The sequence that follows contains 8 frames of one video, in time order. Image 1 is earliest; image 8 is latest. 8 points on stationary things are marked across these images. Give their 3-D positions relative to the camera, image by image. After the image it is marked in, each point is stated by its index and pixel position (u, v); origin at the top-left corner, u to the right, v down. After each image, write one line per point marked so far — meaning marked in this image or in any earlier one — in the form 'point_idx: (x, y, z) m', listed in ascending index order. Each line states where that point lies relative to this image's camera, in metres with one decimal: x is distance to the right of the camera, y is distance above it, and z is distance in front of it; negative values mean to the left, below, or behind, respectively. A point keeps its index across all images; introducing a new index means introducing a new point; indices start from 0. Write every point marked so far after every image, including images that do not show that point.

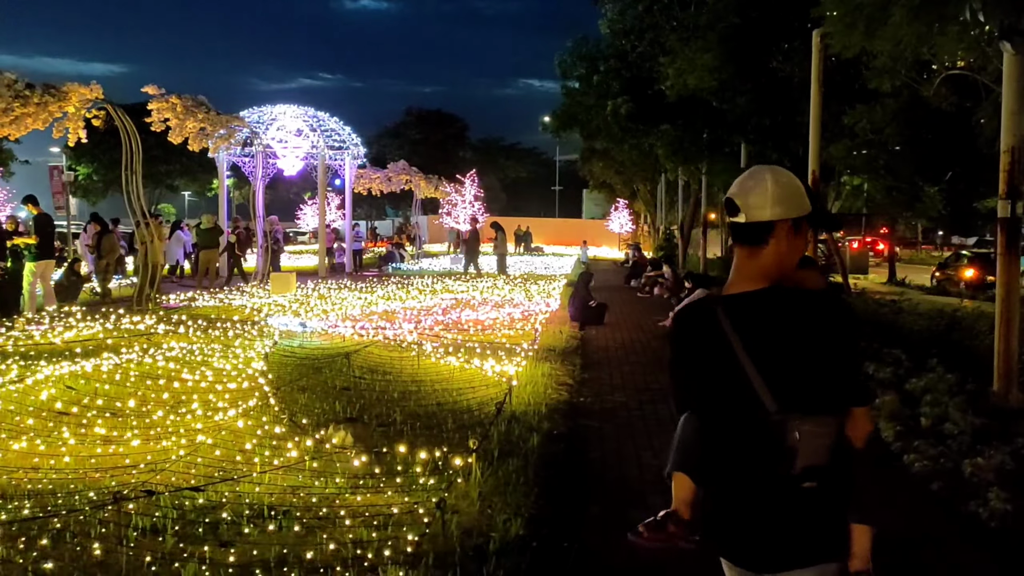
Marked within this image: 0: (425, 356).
0: (-0.9, -0.7, +9.7) m
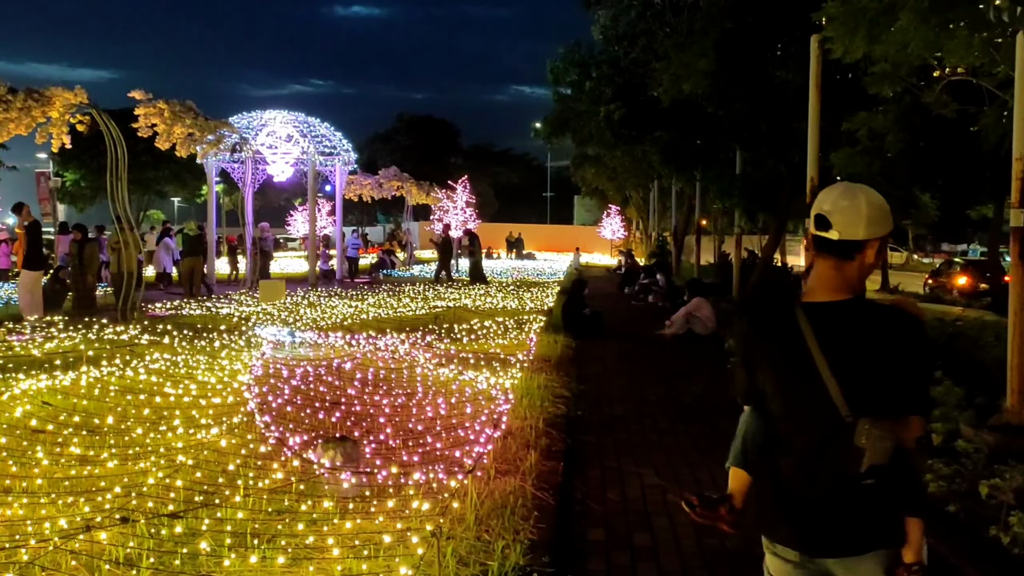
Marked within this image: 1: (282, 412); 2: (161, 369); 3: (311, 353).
0: (-1.0, -0.8, +9.4) m
1: (-1.7, -0.9, +6.8) m
2: (-3.3, -0.7, +8.5) m
3: (-2.2, -0.7, +10.0) m
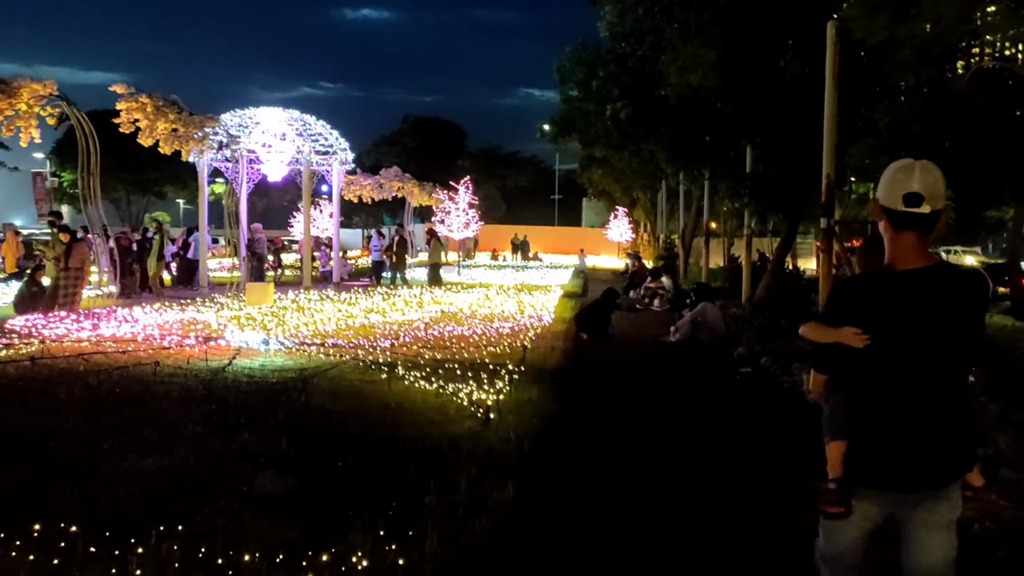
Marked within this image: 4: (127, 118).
0: (-1.1, -0.9, +8.6) m
1: (-1.9, -1.0, +6.0) m
2: (-3.4, -0.8, +7.7) m
3: (-2.3, -0.7, +9.2) m
4: (-6.5, +2.9, +15.8) m
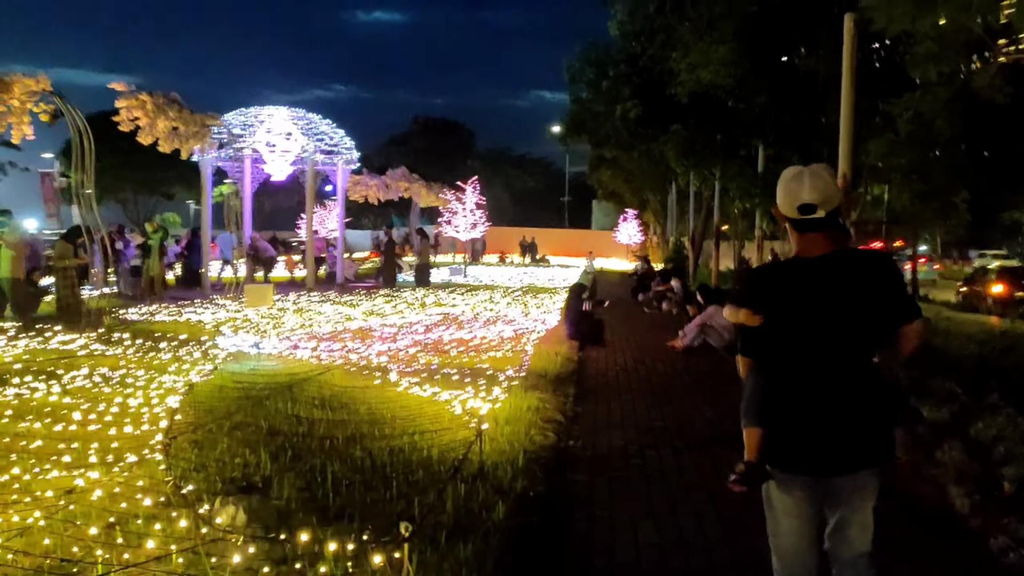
0: (-1.1, -0.9, +8.2) m
1: (-1.9, -1.0, +5.6) m
2: (-3.4, -0.8, +7.3) m
3: (-2.3, -0.8, +8.8) m
4: (-6.5, +2.9, +15.5) m
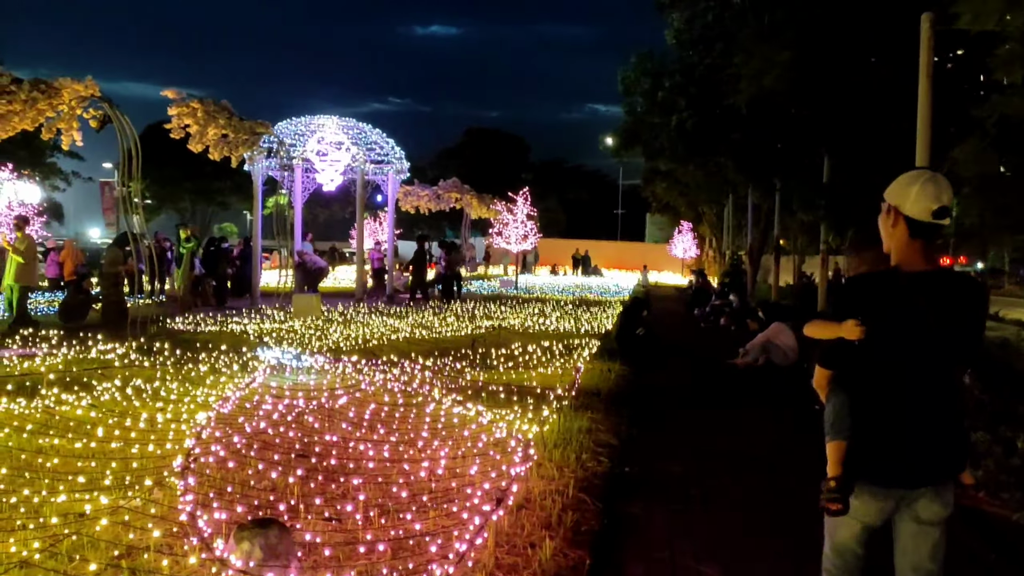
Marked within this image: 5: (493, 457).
0: (-0.7, -1.0, +7.8) m
1: (-1.6, -1.0, +5.2) m
2: (-3.0, -0.8, +7.0) m
3: (-1.8, -0.9, +8.5) m
4: (-5.6, +2.7, +15.4) m
5: (-0.1, -1.1, +6.1) m
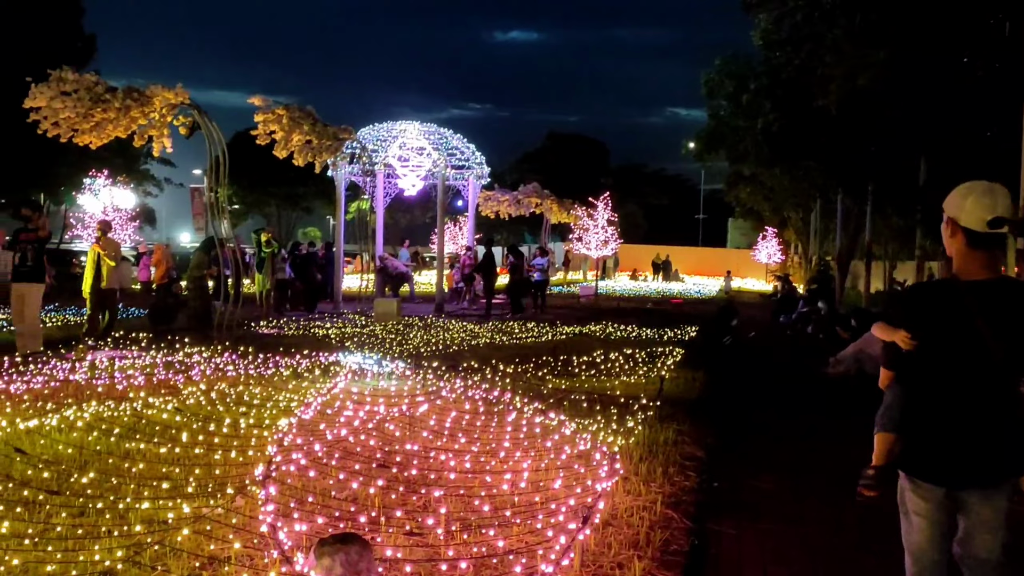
0: (0.0, -1.0, +7.6) m
1: (-1.2, -1.1, +5.2) m
2: (-2.4, -0.9, +7.1) m
3: (-1.1, -0.9, +8.4) m
4: (-4.2, +2.7, +15.6) m
5: (+0.4, -1.1, +5.9) m
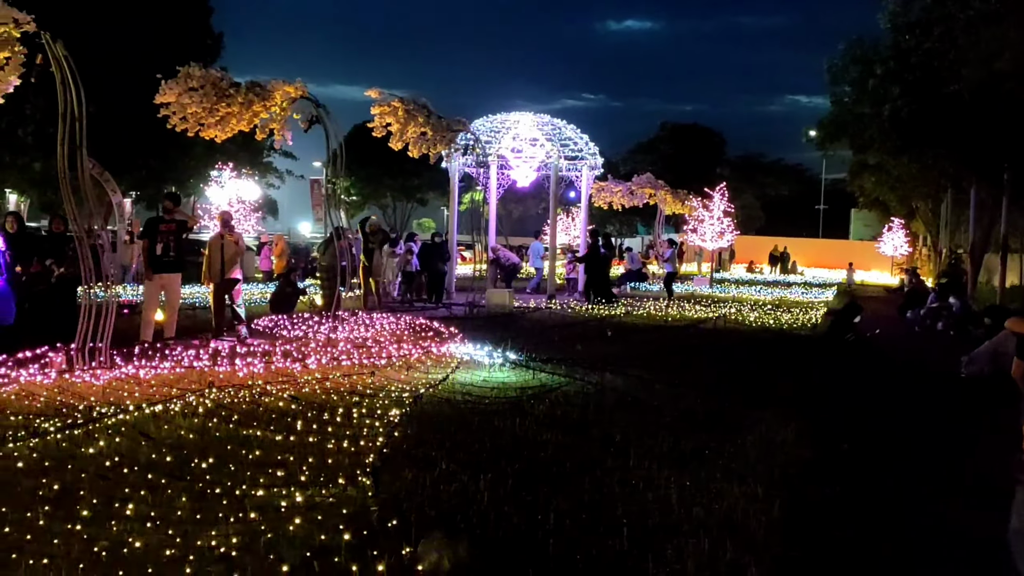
0: (+0.9, -1.0, +7.5) m
1: (-0.5, -1.0, +5.2) m
2: (-1.5, -0.8, +7.2) m
3: (-0.1, -0.8, +8.4) m
4: (-2.3, +2.8, +15.9) m
5: (+1.1, -1.1, +5.7) m
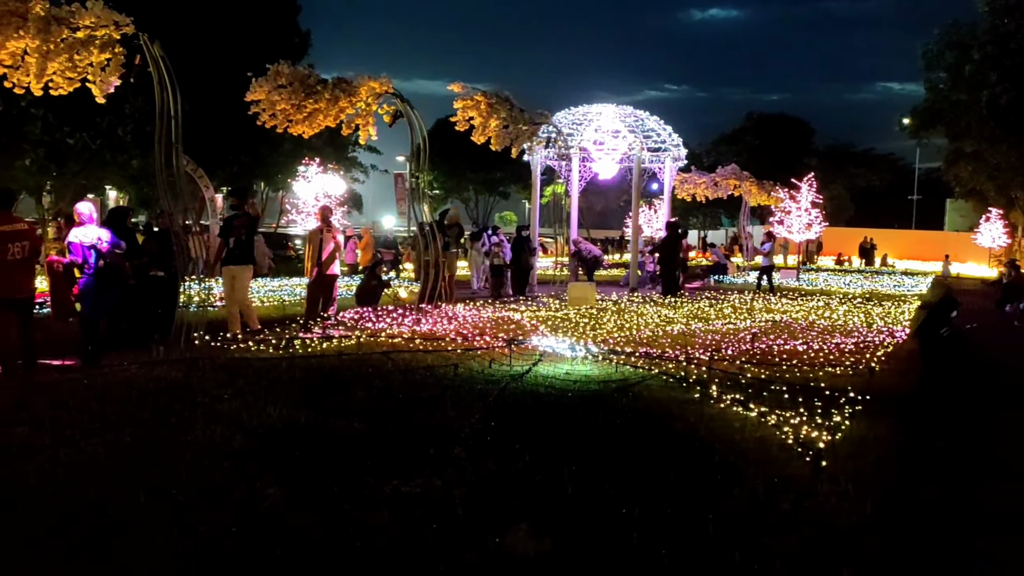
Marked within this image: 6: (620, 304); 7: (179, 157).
0: (+1.6, -0.9, +7.4) m
1: (-0.1, -1.0, +5.2) m
2: (-0.9, -0.7, +7.3) m
3: (+0.7, -0.8, +8.4) m
4: (-0.9, +3.0, +16.0) m
5: (+1.6, -1.1, +5.6) m
6: (+1.8, -0.3, +15.9) m
7: (-3.3, +1.3, +9.3) m
